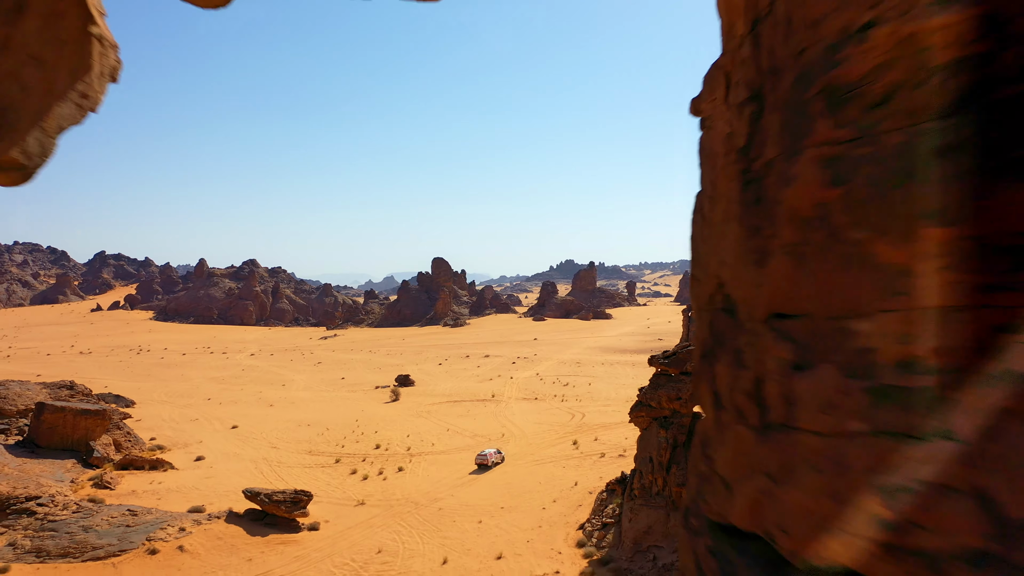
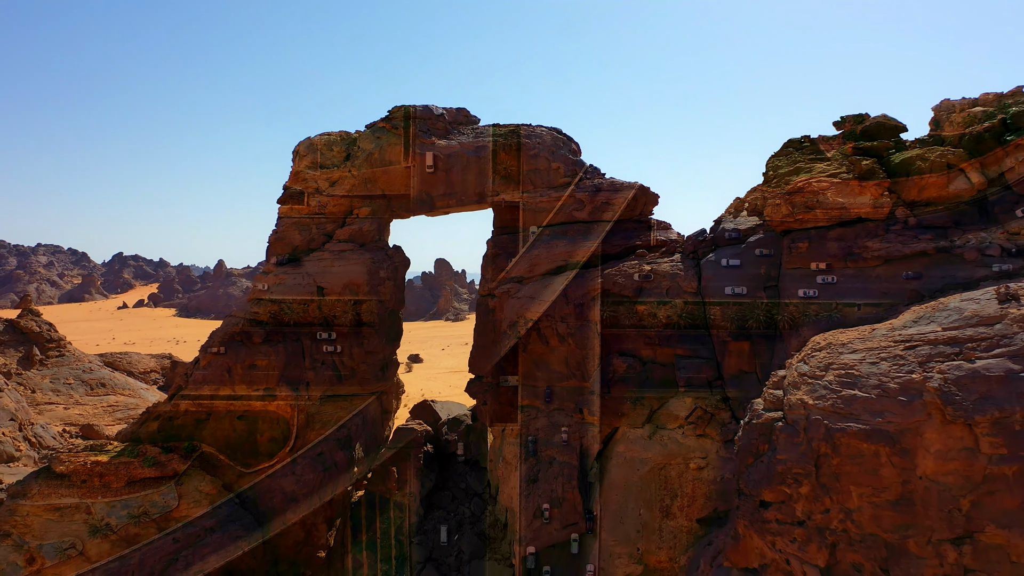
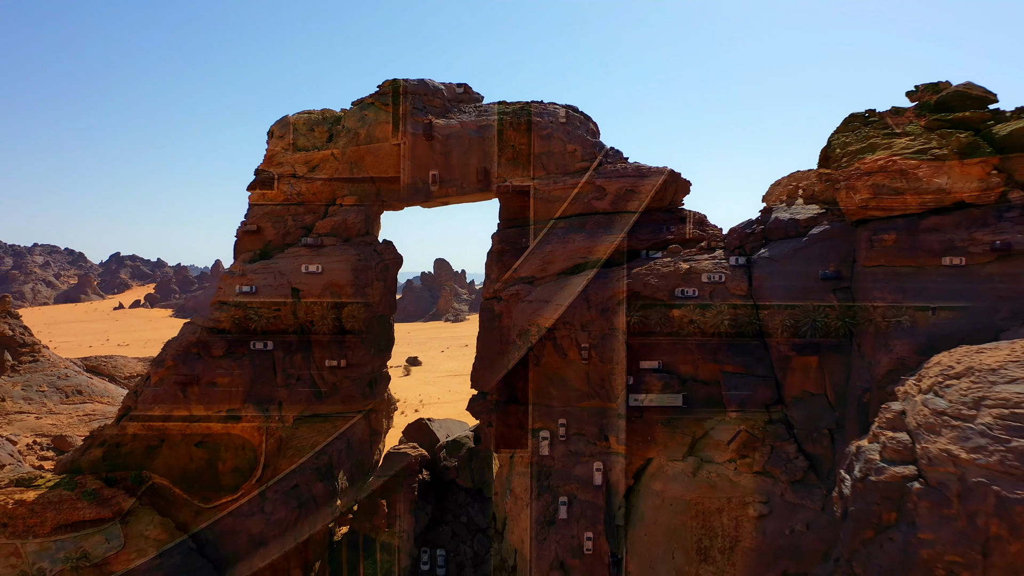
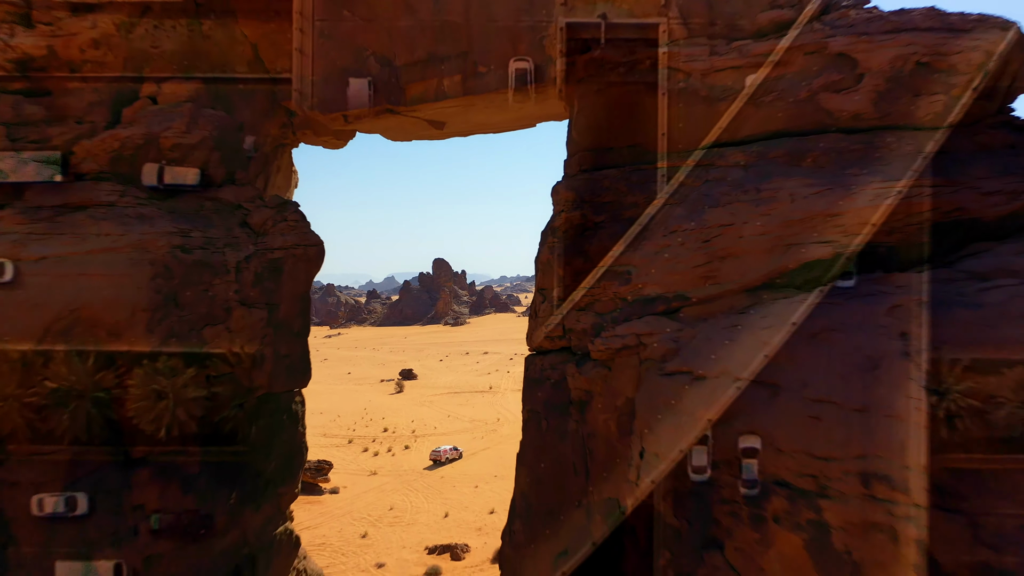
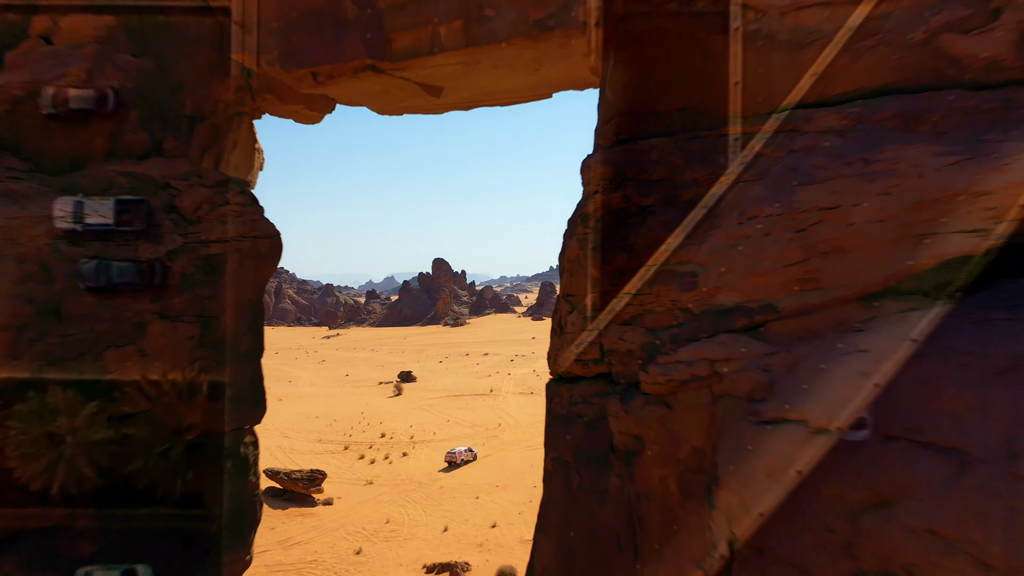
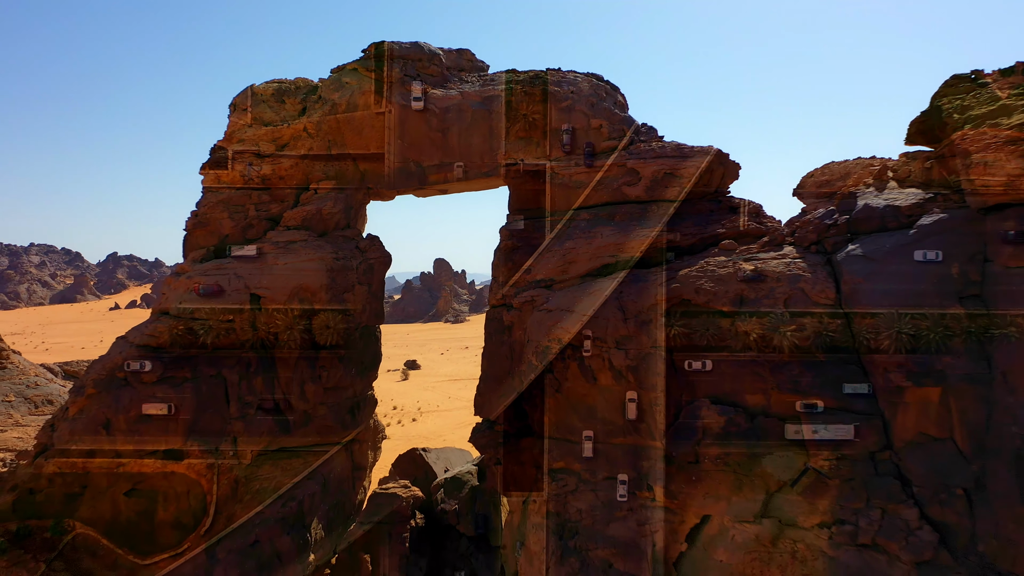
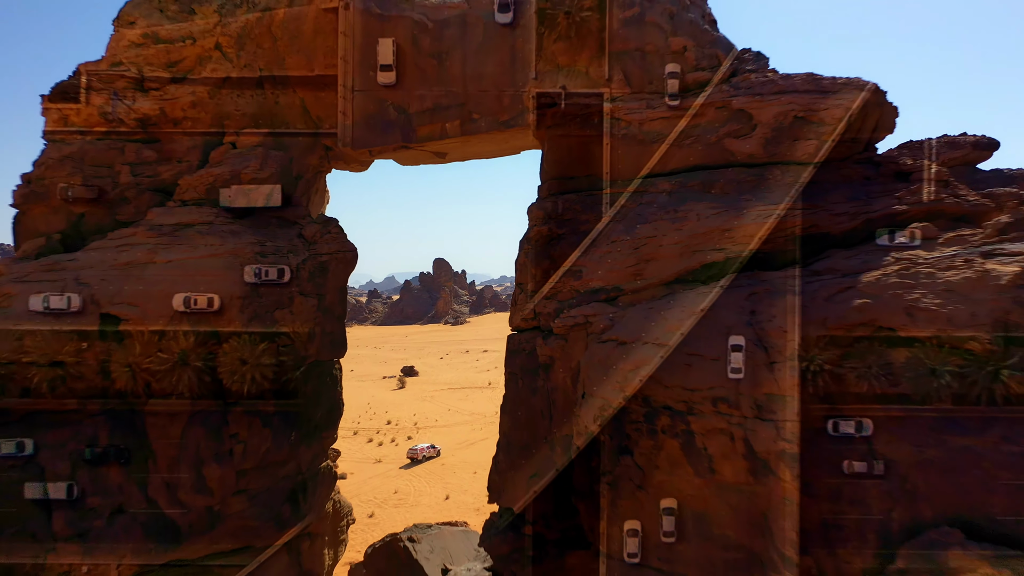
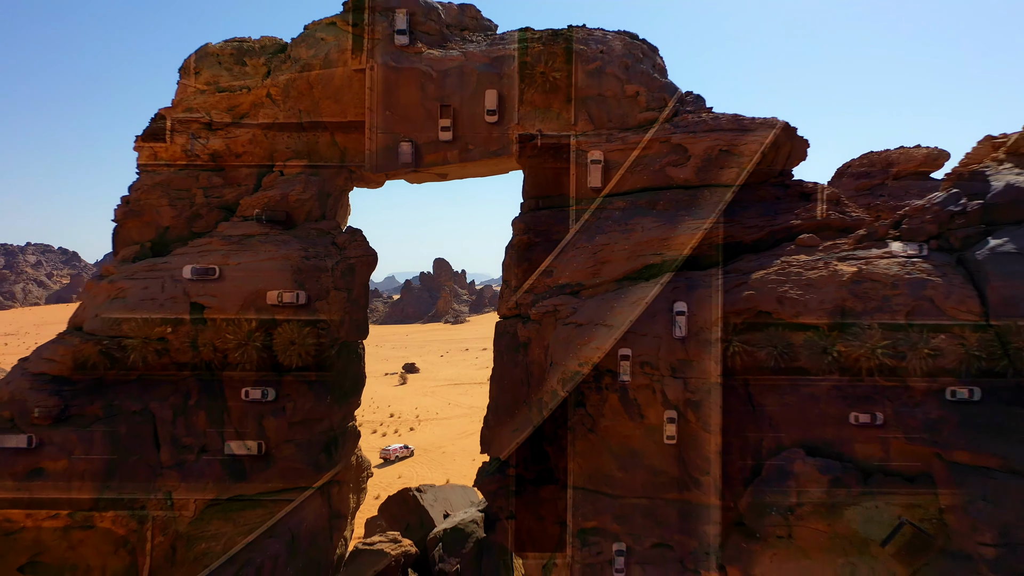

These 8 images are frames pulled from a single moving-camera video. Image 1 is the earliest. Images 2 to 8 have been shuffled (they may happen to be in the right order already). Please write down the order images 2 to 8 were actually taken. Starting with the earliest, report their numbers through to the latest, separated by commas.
5, 4, 7, 8, 6, 3, 2
